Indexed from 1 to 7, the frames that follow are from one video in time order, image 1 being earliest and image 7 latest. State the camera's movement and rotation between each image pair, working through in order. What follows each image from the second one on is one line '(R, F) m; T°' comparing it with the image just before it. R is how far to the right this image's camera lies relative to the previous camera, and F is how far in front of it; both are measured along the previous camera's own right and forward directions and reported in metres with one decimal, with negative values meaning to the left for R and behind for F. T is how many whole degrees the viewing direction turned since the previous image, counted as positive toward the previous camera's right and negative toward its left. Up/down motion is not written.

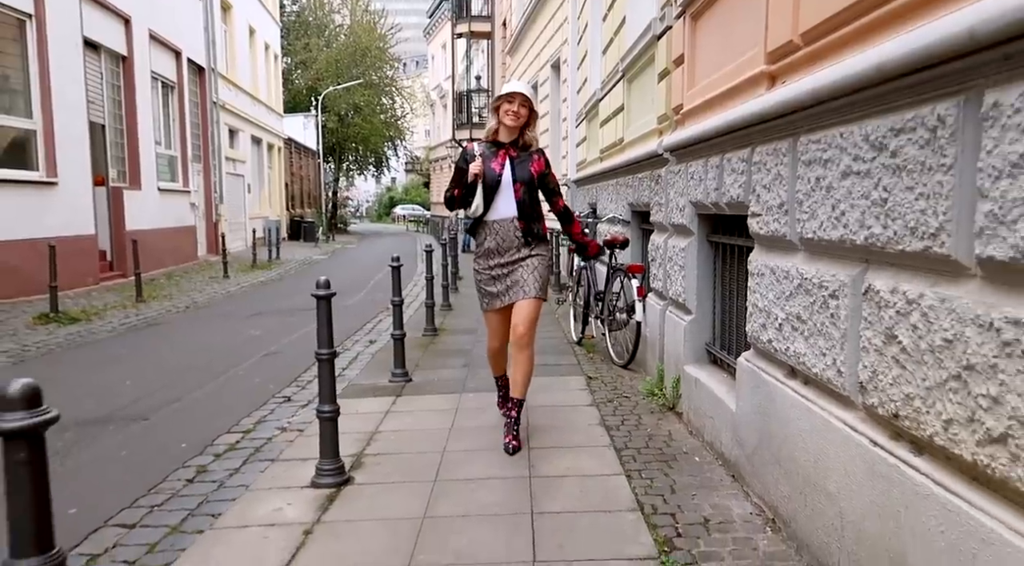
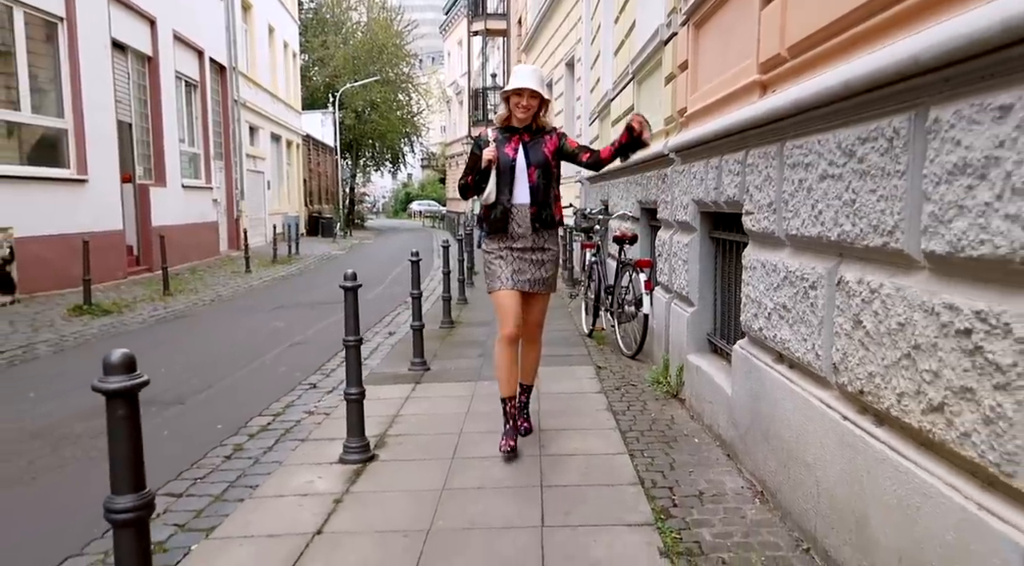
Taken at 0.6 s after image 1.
(0.0, -0.3) m; -1°
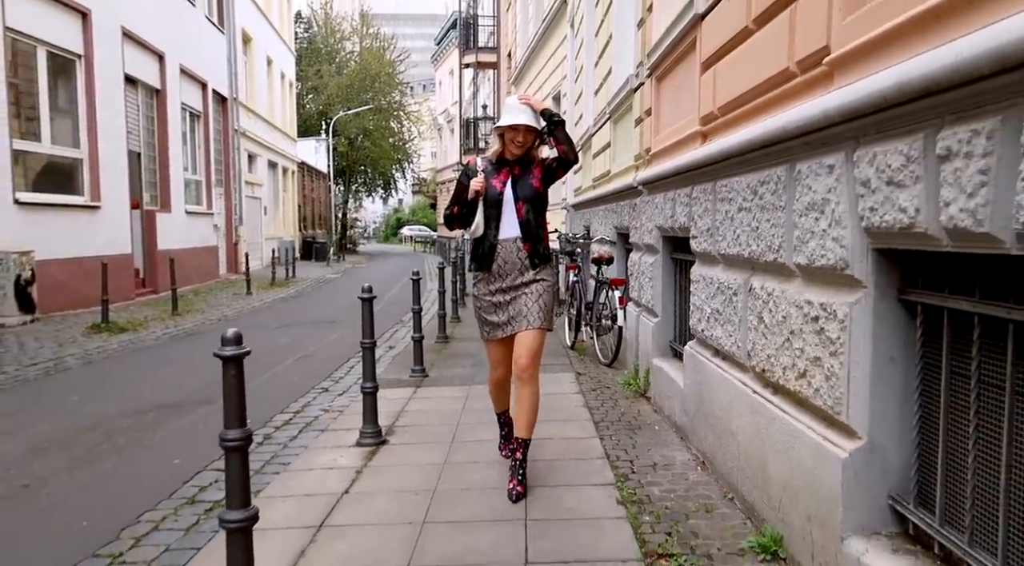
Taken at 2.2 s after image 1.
(0.0, -0.9) m; +1°
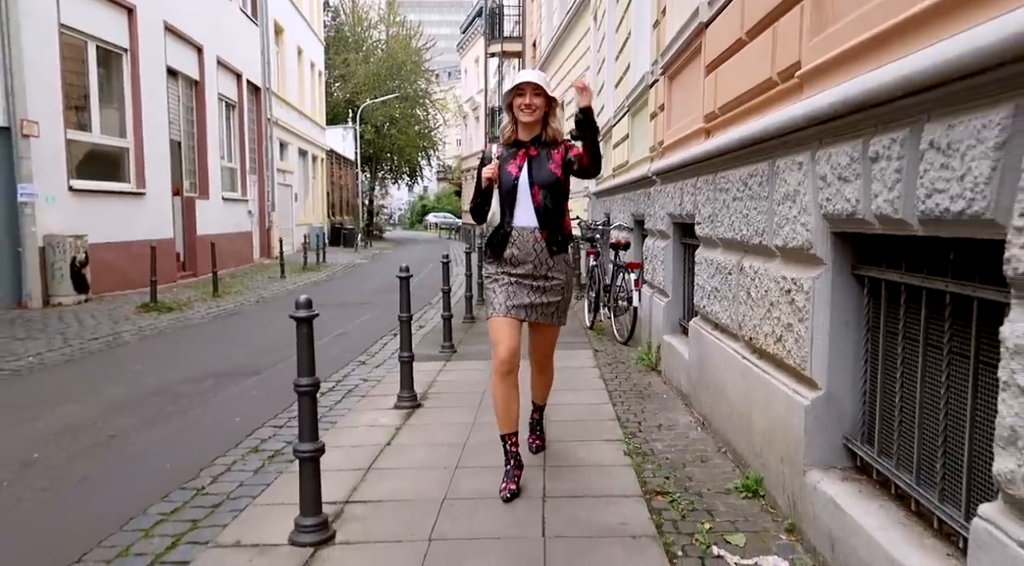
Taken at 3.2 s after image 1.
(0.0, -0.6) m; -2°
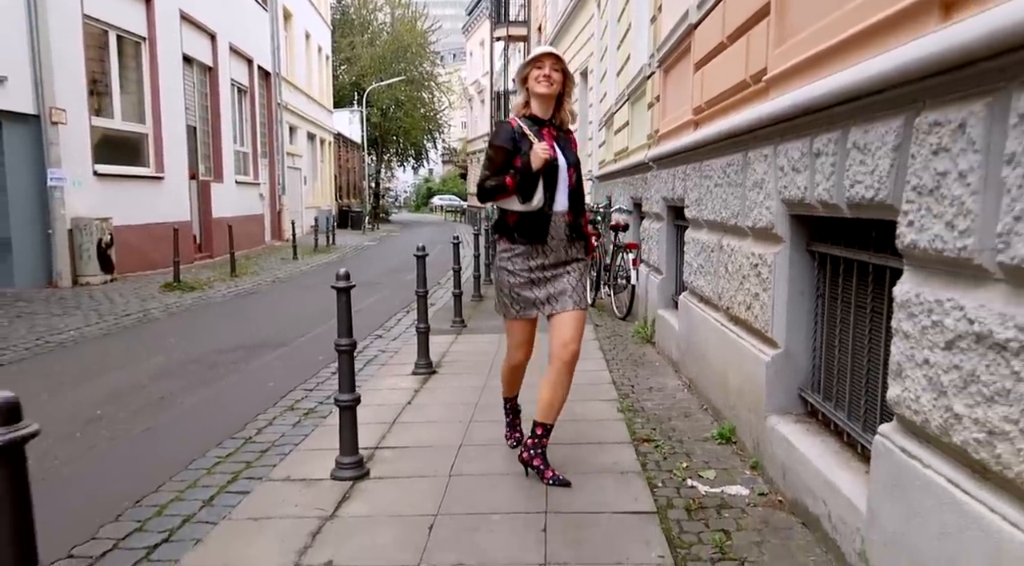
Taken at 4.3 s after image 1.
(0.0, -0.6) m; 0°
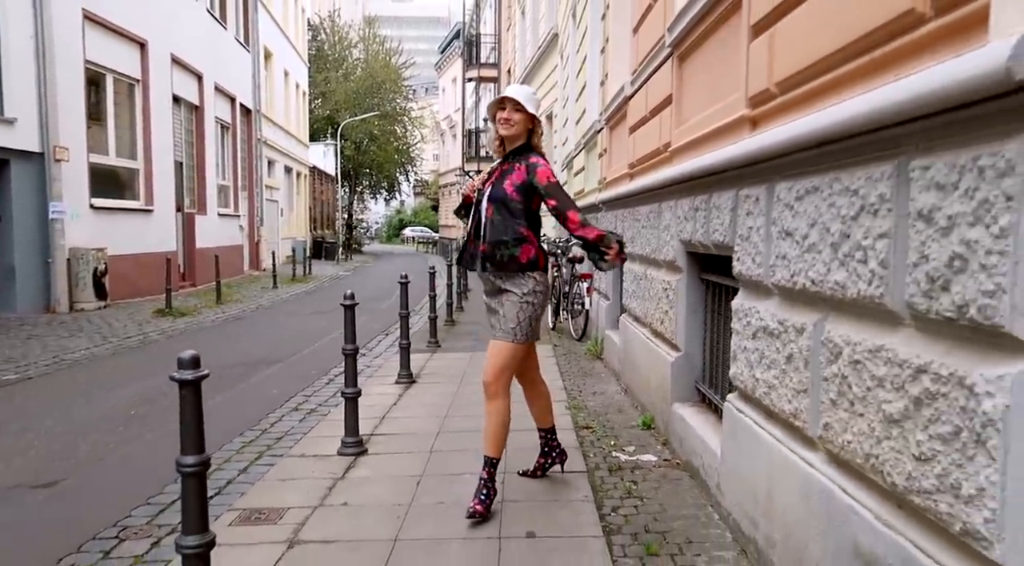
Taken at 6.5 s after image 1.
(0.0, -1.3) m; +2°
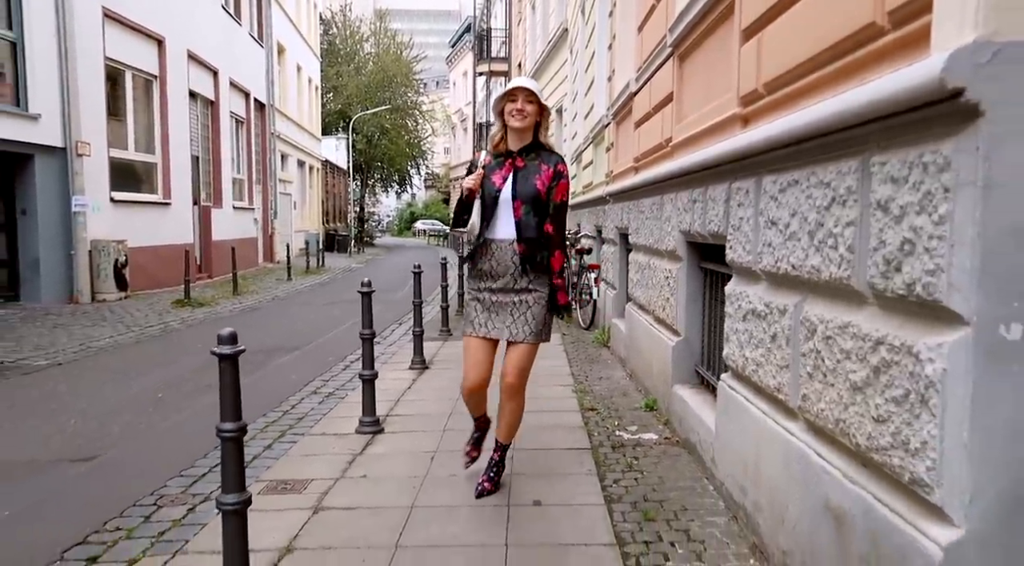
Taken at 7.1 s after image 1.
(0.0, -0.3) m; -1°
